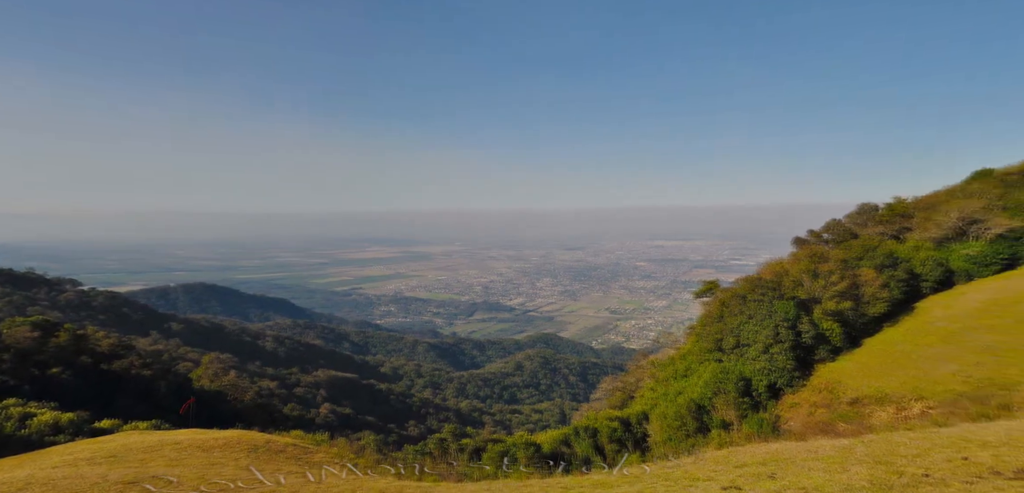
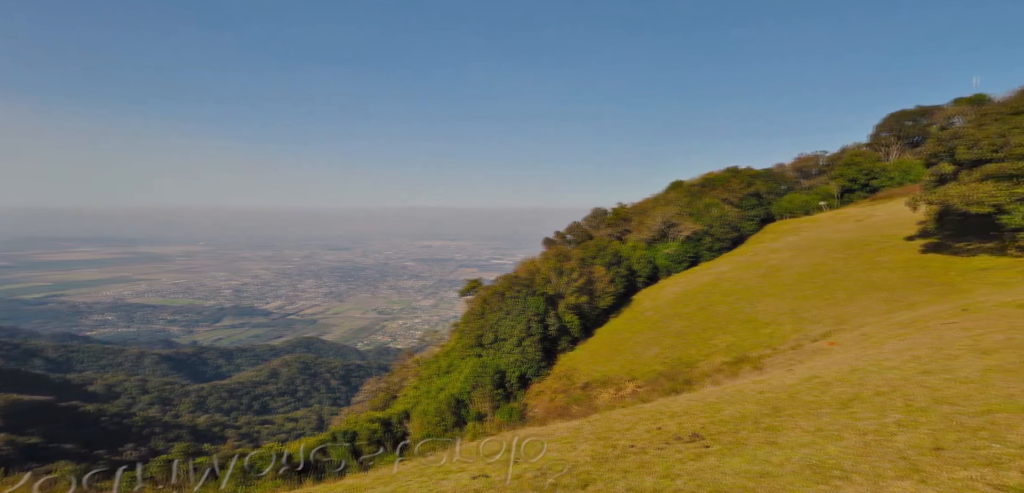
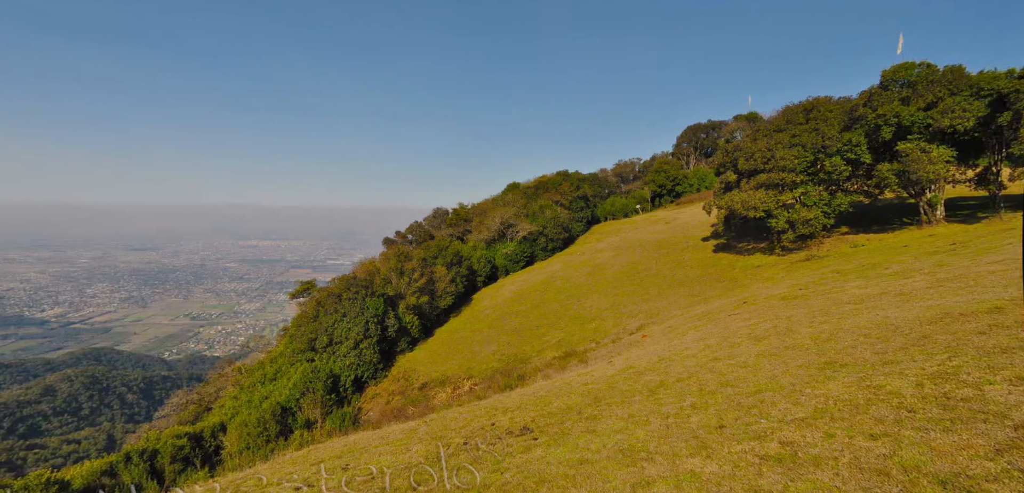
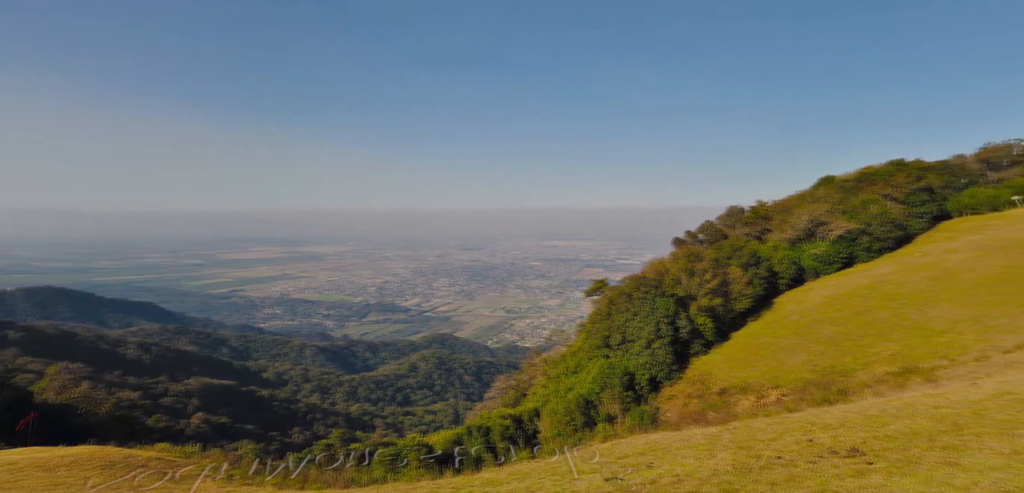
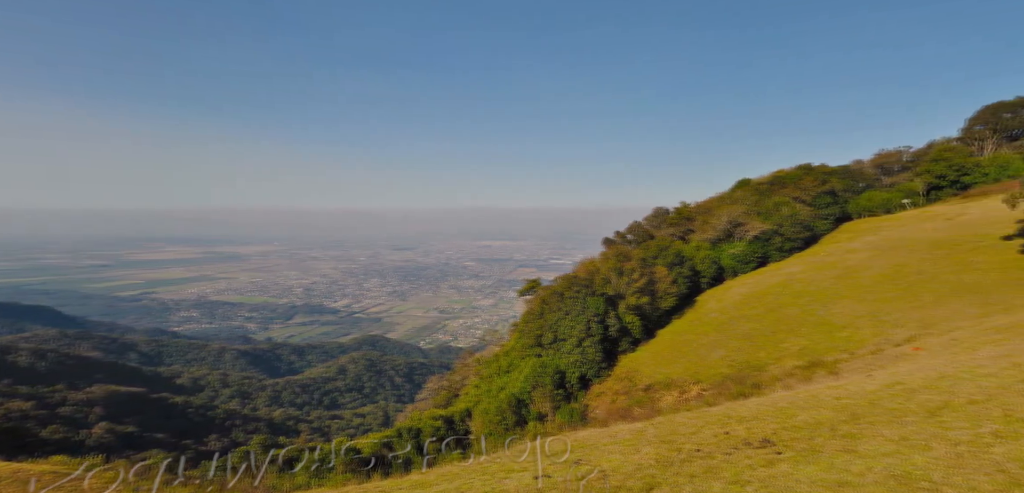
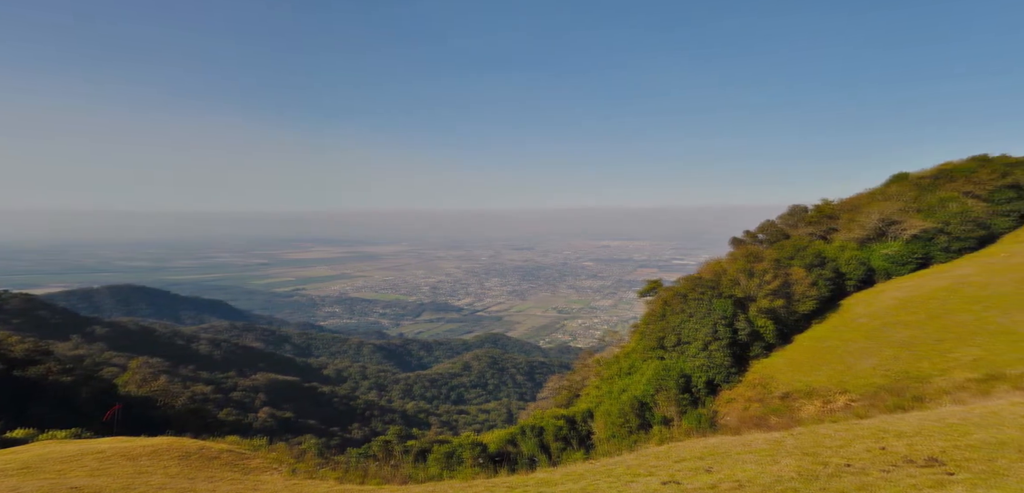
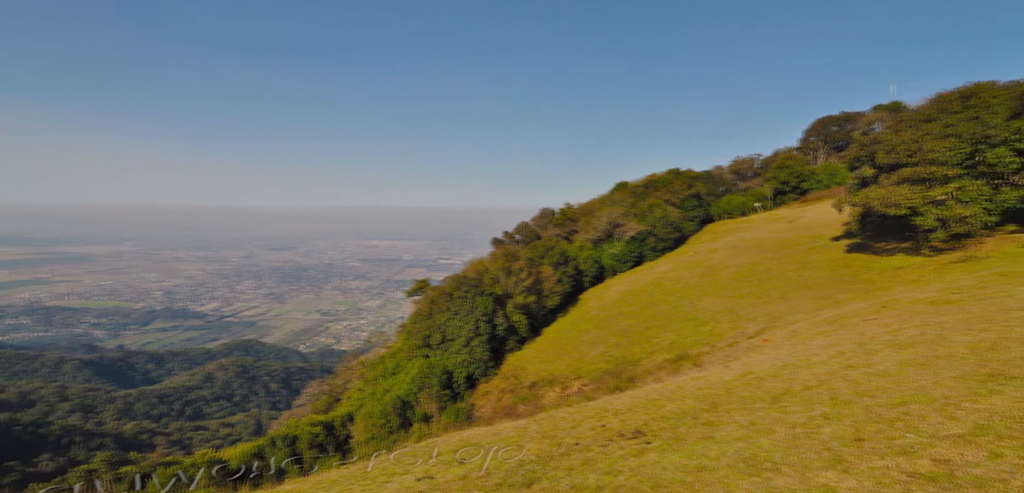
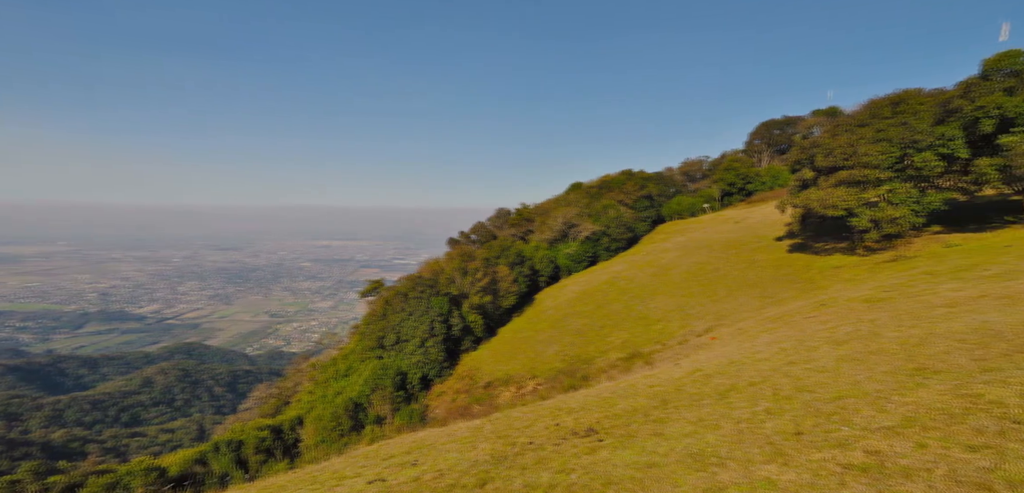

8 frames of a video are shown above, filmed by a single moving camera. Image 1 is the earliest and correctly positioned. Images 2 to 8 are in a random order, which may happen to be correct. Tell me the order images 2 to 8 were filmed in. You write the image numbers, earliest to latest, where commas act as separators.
6, 4, 5, 2, 7, 8, 3
